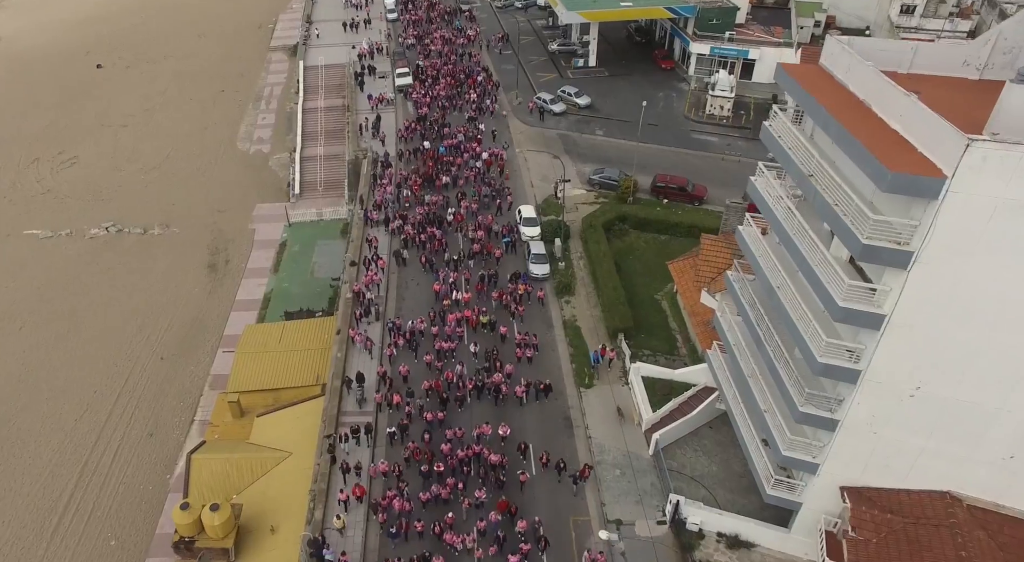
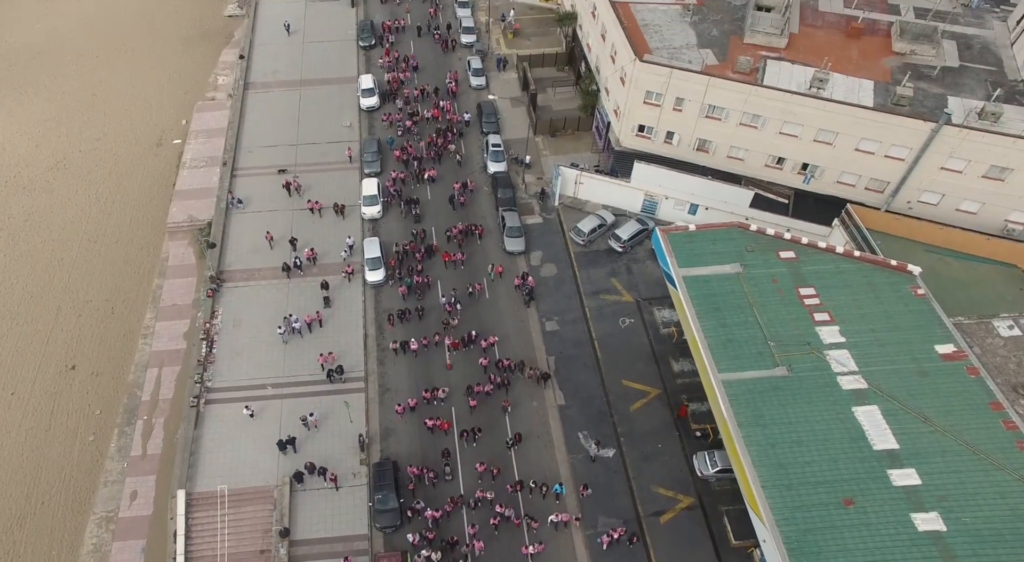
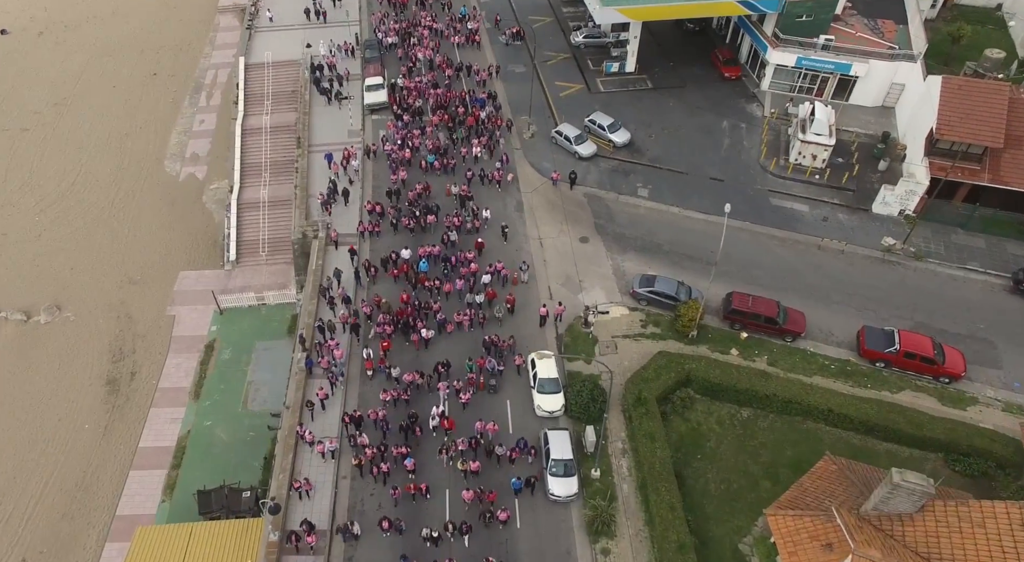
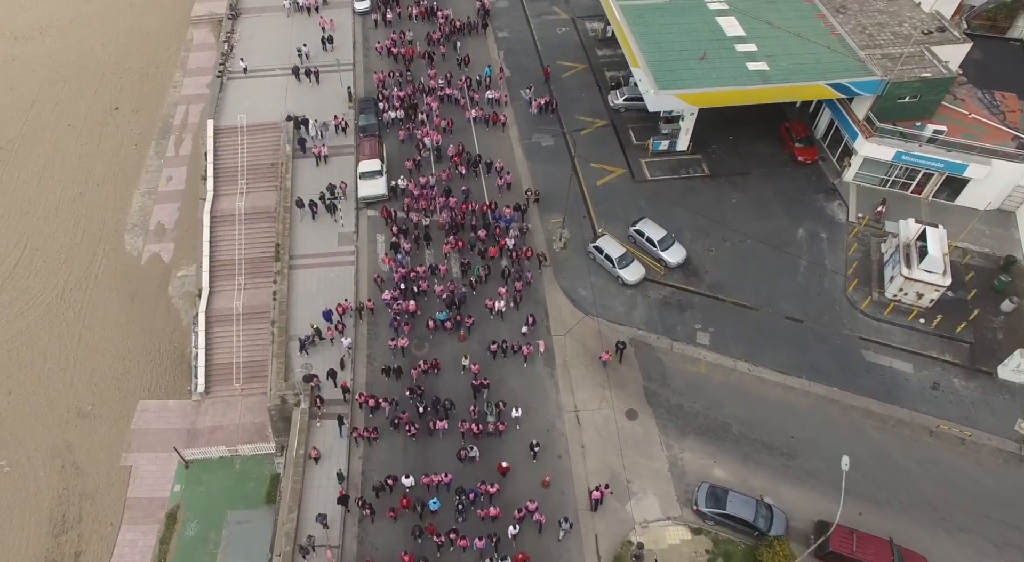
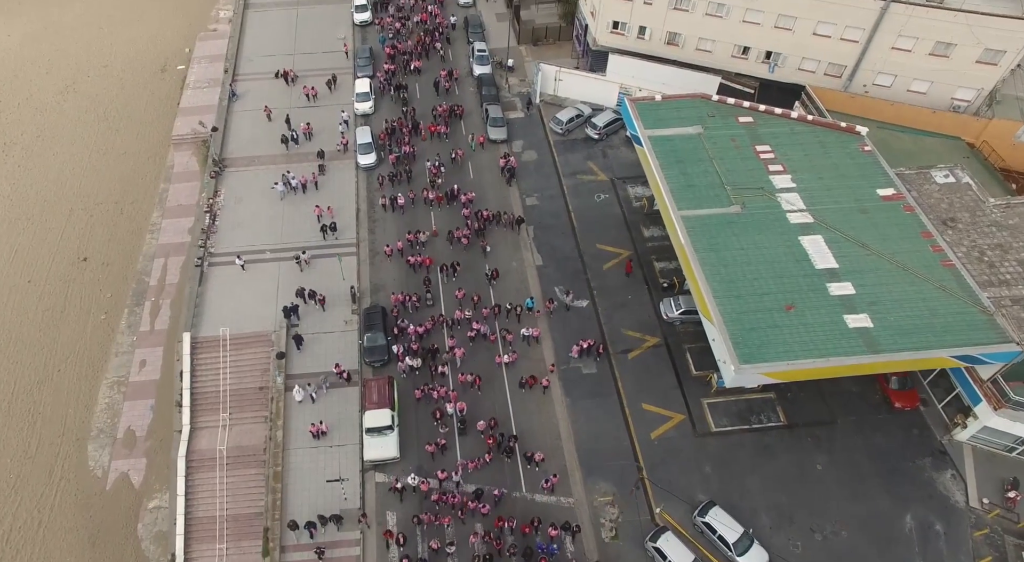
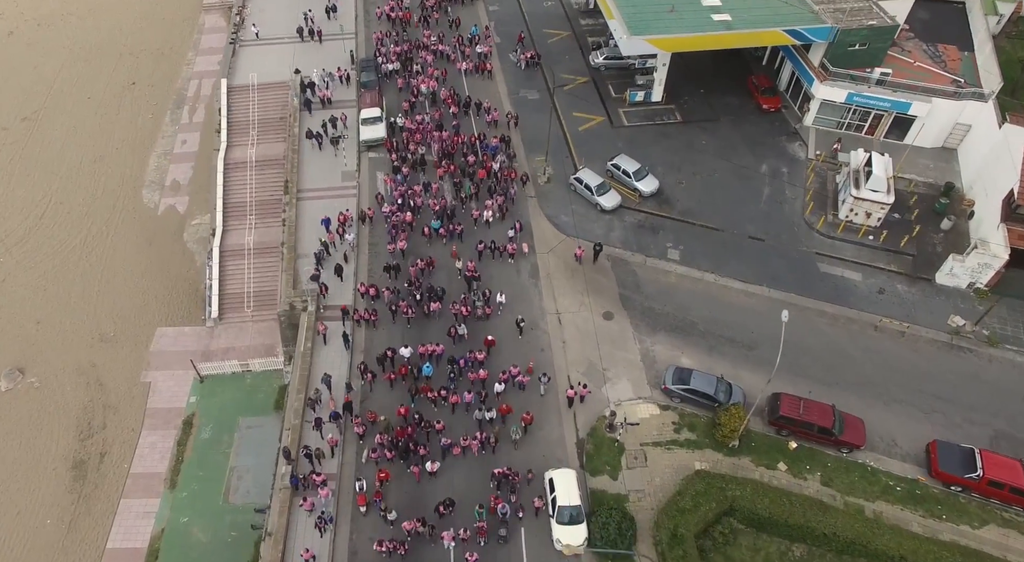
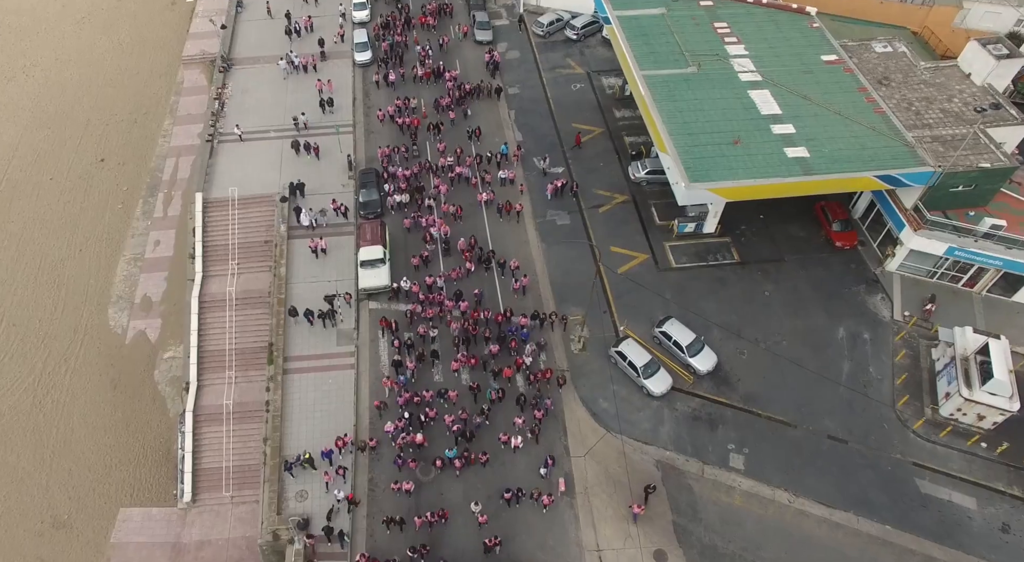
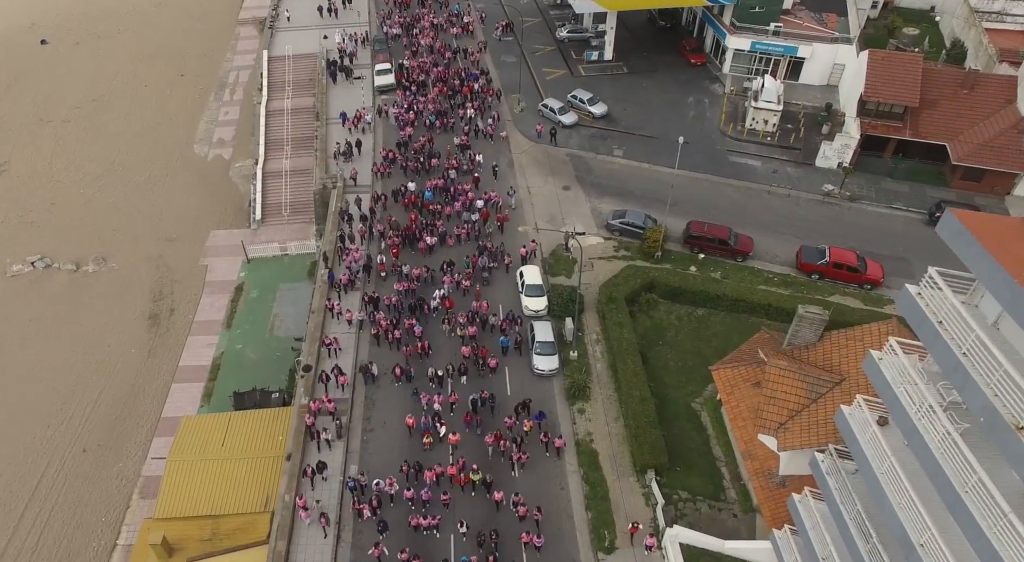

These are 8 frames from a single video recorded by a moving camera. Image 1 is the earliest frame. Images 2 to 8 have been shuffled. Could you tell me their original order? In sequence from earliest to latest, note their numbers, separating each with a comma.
8, 3, 6, 4, 7, 5, 2
